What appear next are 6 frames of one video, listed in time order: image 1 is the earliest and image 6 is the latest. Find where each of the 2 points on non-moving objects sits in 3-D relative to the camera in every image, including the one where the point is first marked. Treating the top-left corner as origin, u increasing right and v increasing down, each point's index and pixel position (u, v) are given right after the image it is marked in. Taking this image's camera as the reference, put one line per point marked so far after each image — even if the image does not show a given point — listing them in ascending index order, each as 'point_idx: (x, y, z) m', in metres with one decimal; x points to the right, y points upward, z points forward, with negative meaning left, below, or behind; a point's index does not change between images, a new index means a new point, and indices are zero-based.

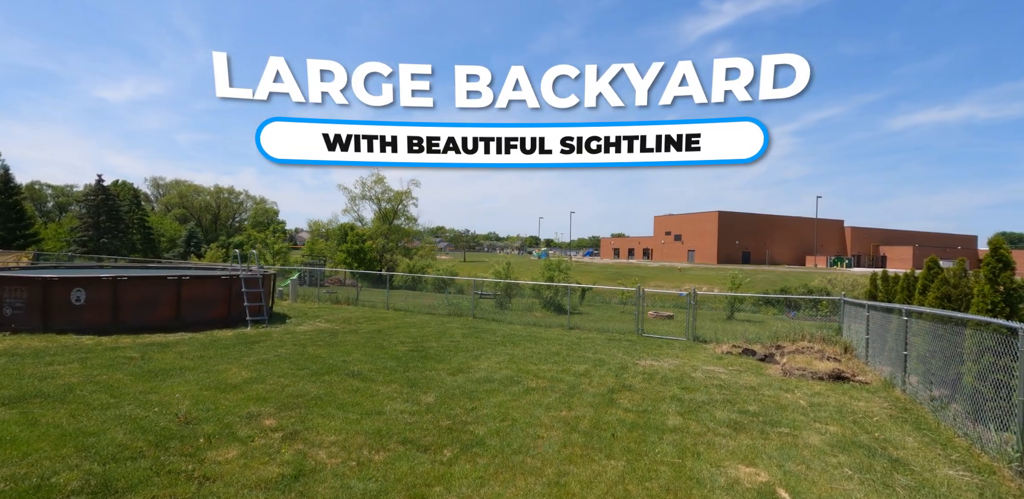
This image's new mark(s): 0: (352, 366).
0: (-2.1, -1.5, +7.6) m
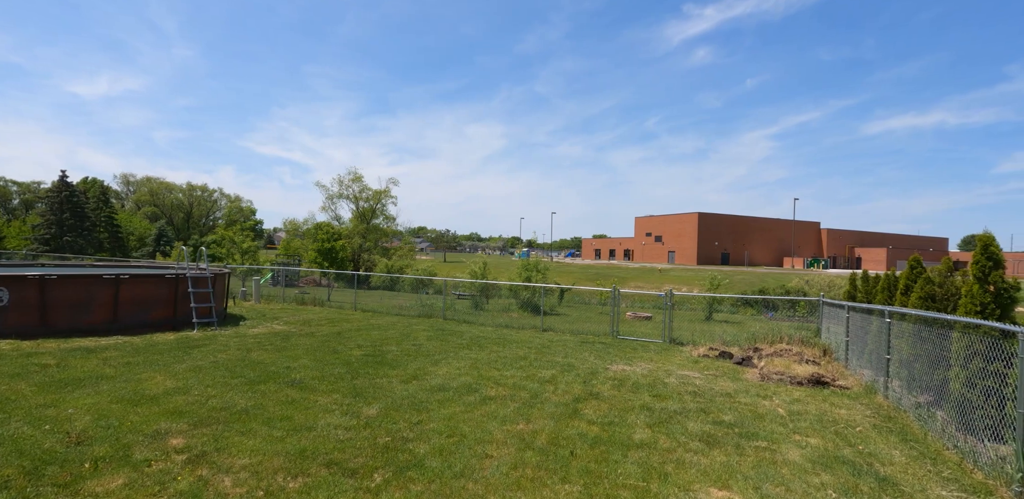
0: (-2.6, -1.5, +6.9) m
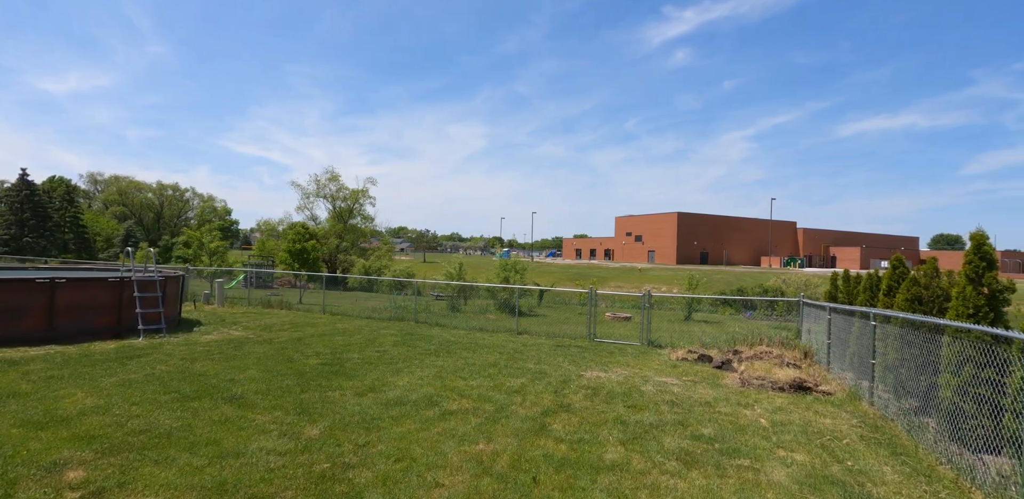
0: (-3.0, -1.5, +6.3) m
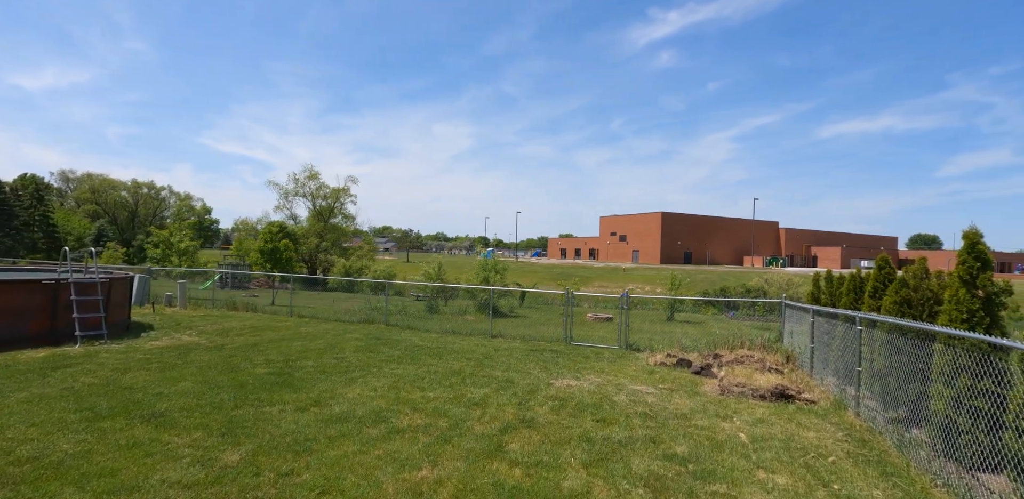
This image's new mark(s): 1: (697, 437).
0: (-3.5, -1.5, +5.6) m
1: (+1.8, -1.8, +5.6) m
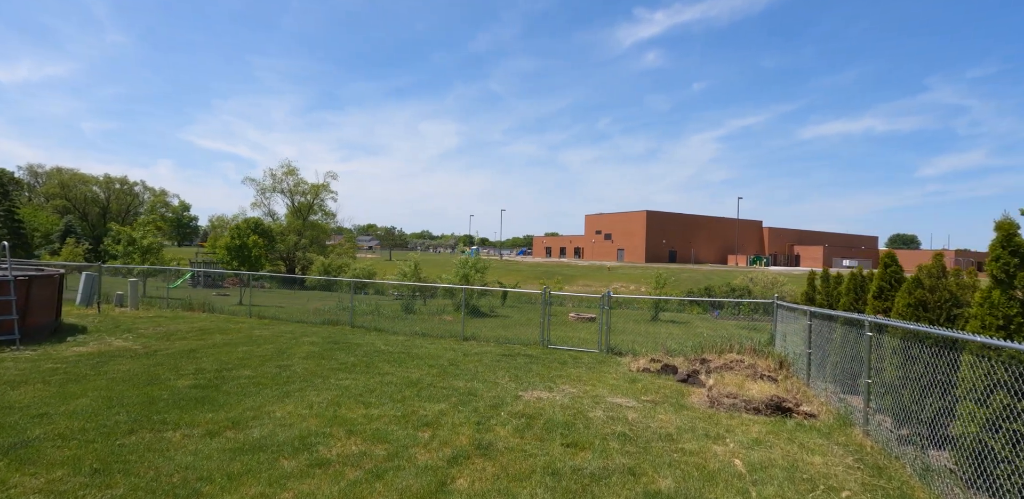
0: (-3.8, -1.4, +4.6) m
1: (+1.4, -1.8, +4.7) m
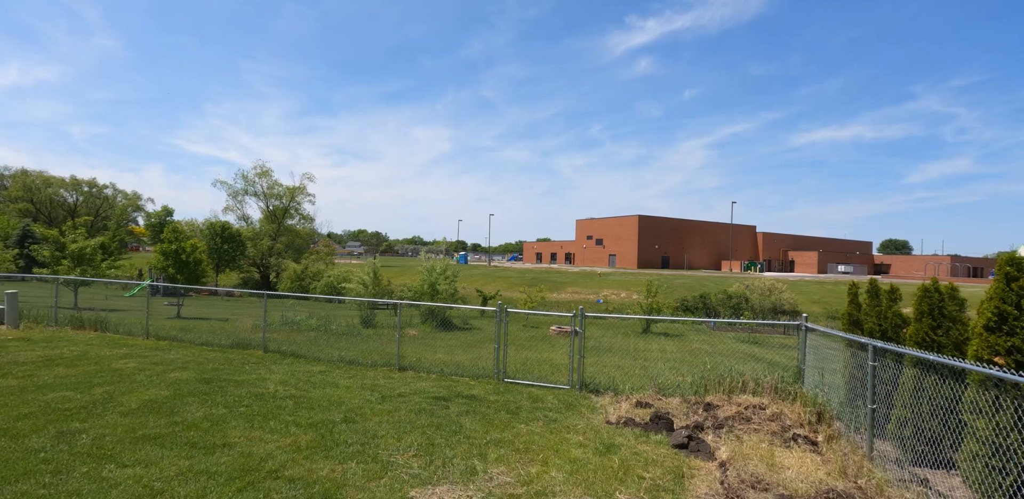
0: (-4.6, -1.4, +1.8) m
1: (+0.6, -1.8, +1.9) m
